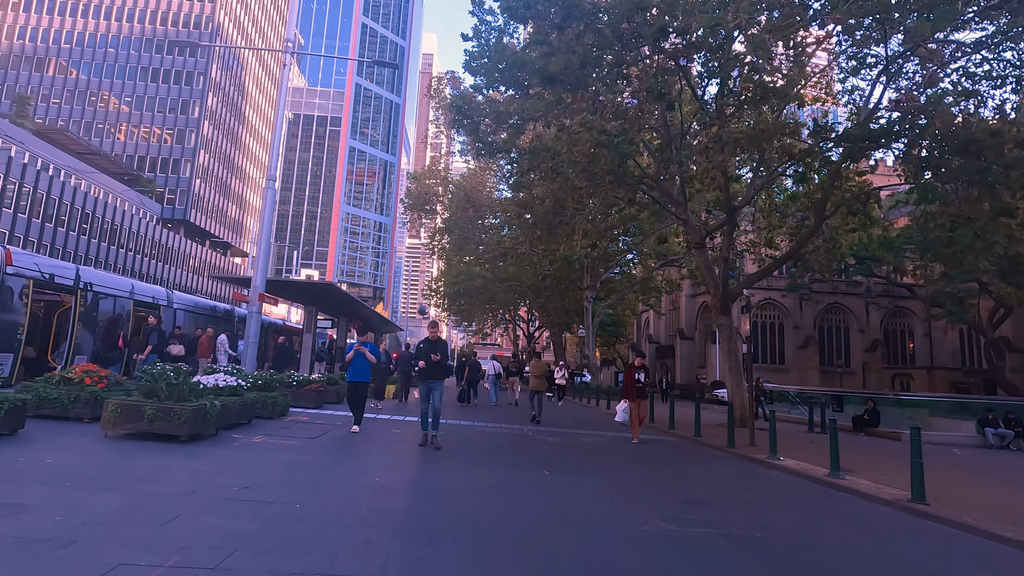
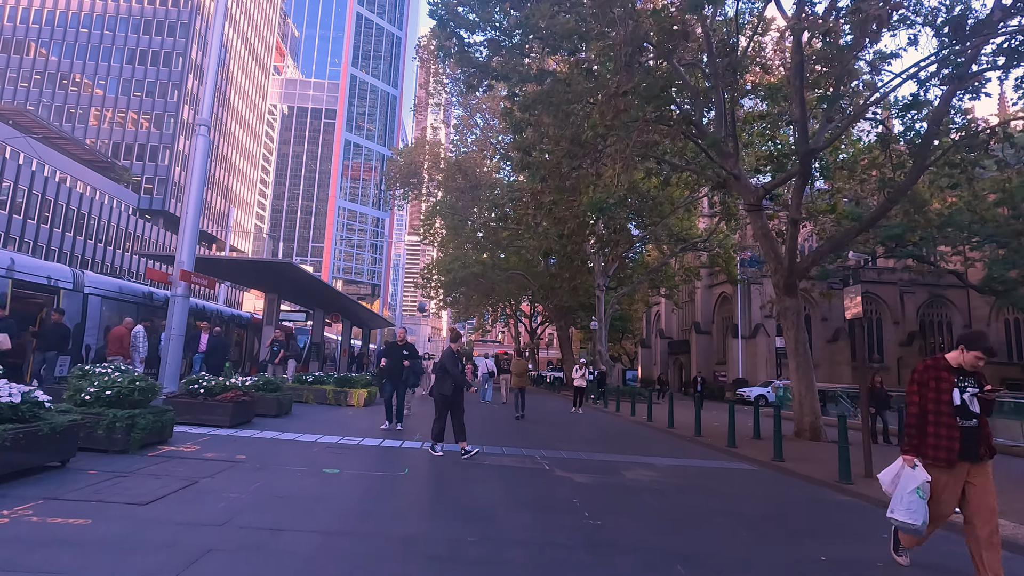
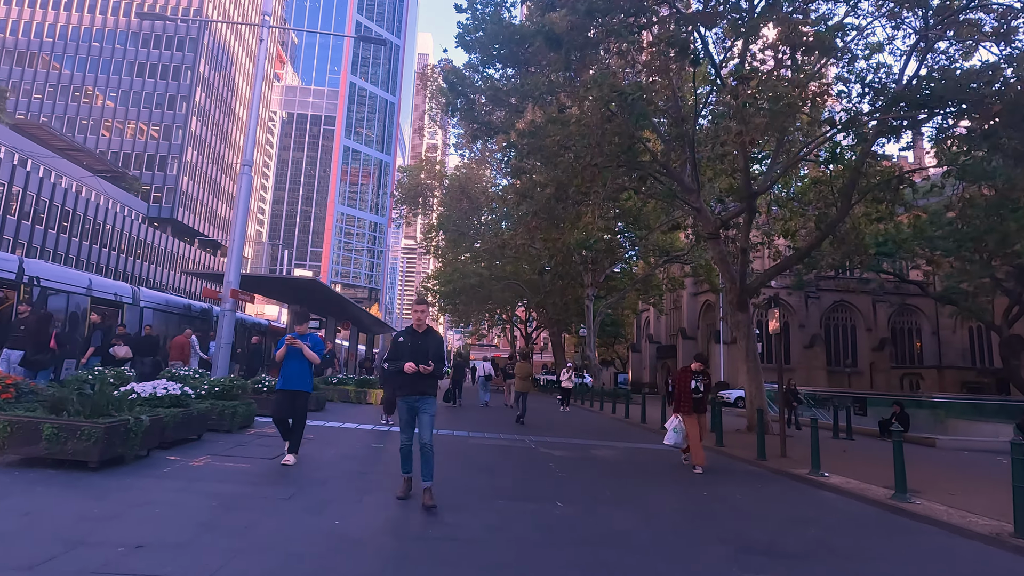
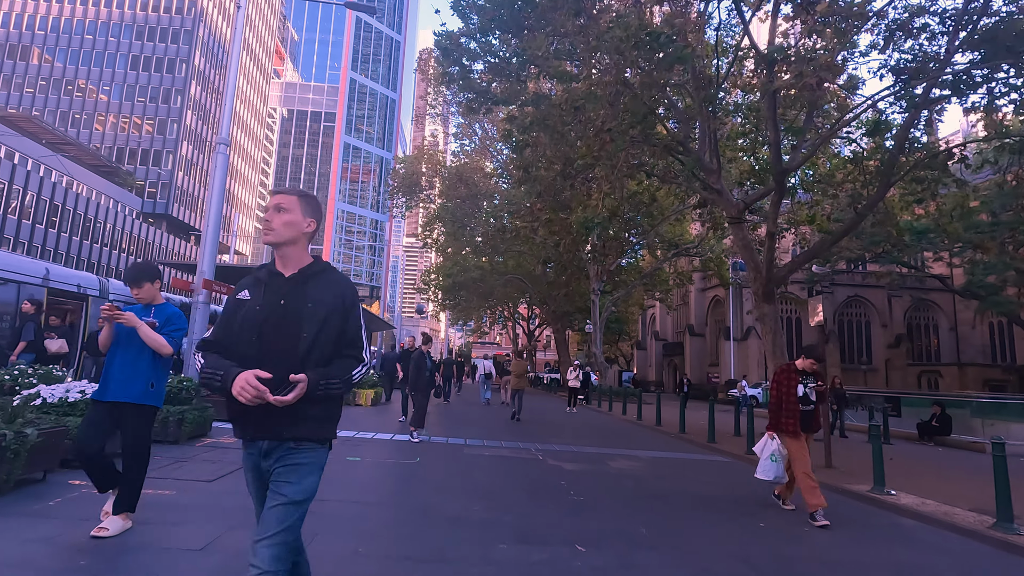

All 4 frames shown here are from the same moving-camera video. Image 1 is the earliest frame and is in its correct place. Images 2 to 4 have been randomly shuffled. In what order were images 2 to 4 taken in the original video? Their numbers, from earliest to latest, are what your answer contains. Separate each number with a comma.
3, 4, 2
